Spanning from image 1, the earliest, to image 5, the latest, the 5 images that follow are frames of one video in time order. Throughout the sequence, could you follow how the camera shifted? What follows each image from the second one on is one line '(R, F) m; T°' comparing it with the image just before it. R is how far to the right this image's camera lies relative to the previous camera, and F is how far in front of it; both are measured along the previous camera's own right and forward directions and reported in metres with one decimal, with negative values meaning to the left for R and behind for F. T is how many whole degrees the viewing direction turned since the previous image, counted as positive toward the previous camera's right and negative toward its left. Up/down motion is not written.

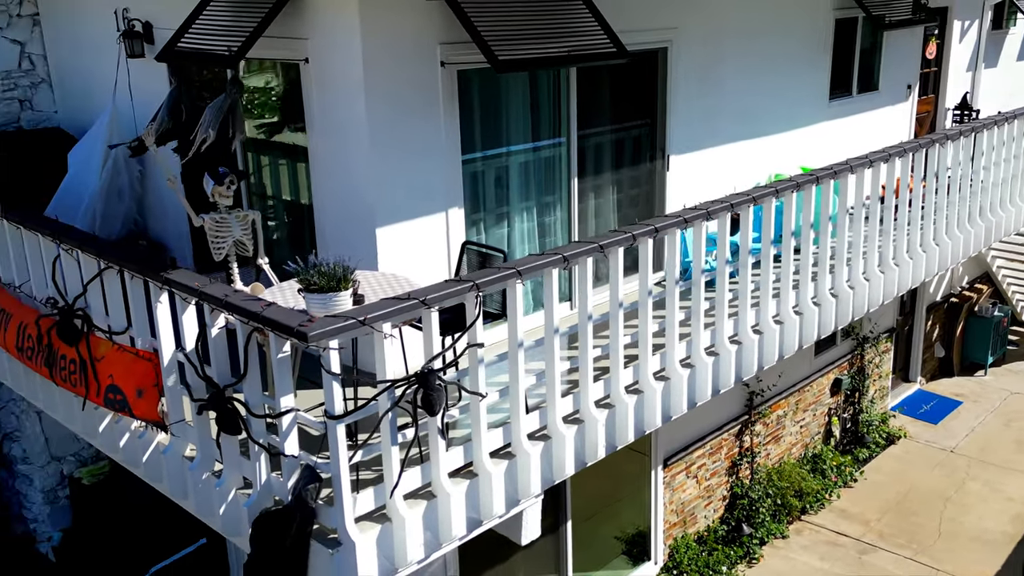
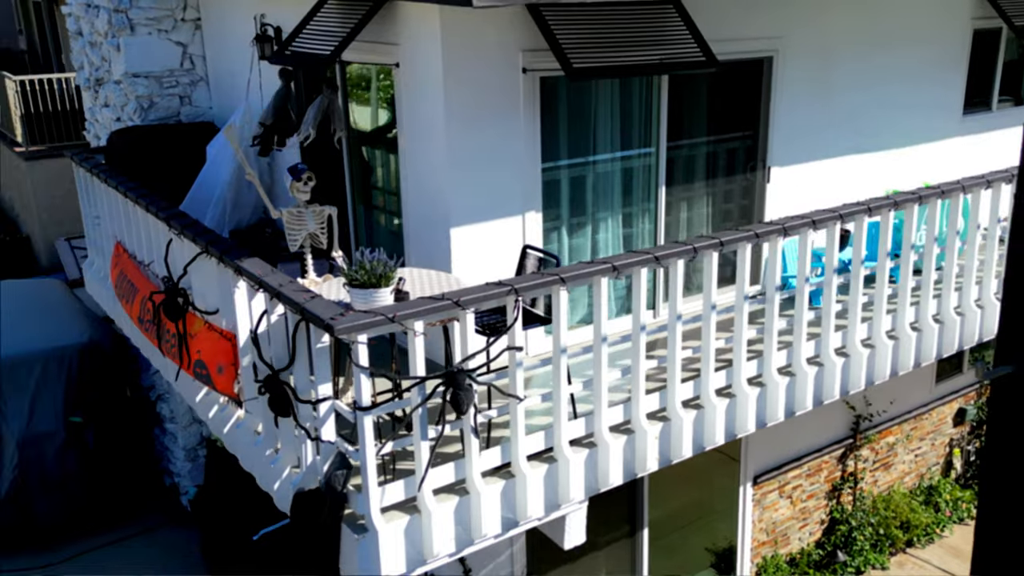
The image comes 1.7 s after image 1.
(+0.8, -0.1) m; -11°
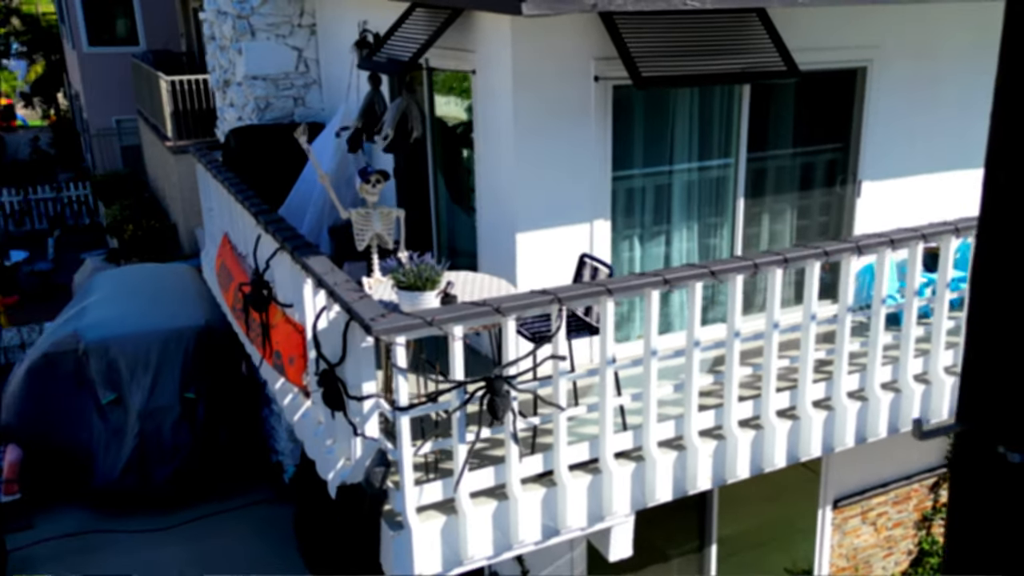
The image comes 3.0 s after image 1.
(+0.5, 0.0) m; -8°
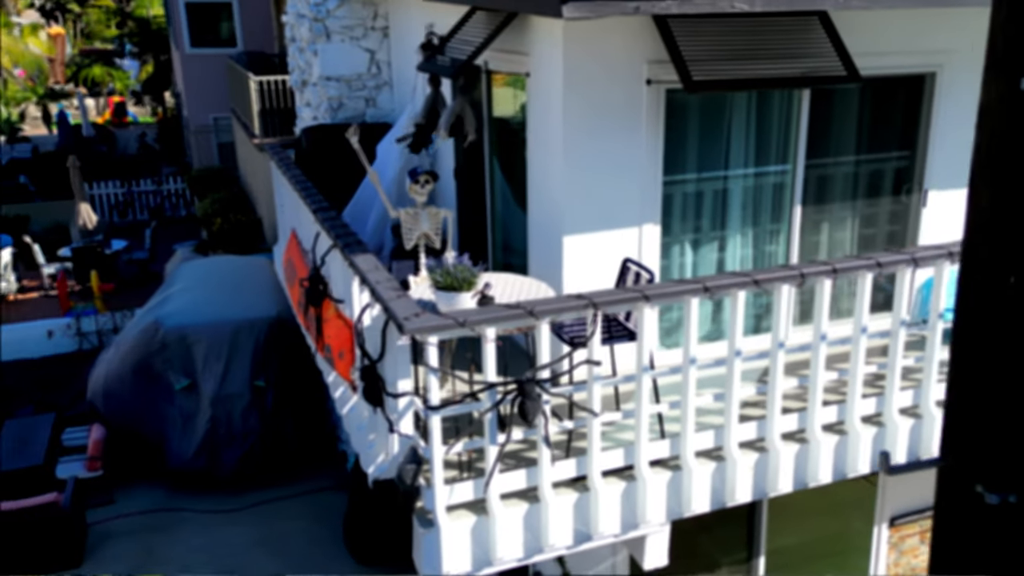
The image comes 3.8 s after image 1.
(+0.3, 0.0) m; -5°
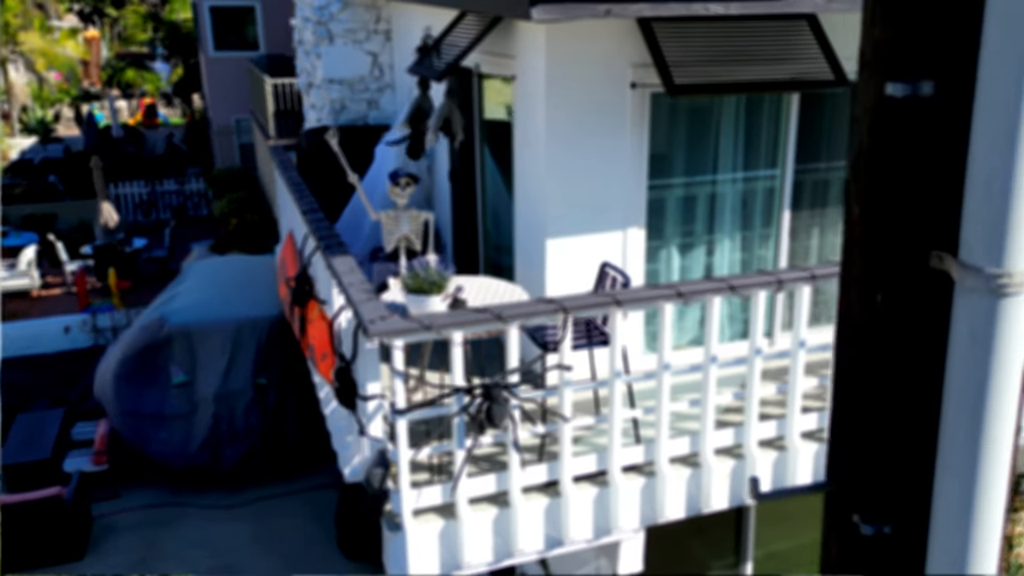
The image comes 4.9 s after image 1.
(+0.3, 0.0) m; -2°
